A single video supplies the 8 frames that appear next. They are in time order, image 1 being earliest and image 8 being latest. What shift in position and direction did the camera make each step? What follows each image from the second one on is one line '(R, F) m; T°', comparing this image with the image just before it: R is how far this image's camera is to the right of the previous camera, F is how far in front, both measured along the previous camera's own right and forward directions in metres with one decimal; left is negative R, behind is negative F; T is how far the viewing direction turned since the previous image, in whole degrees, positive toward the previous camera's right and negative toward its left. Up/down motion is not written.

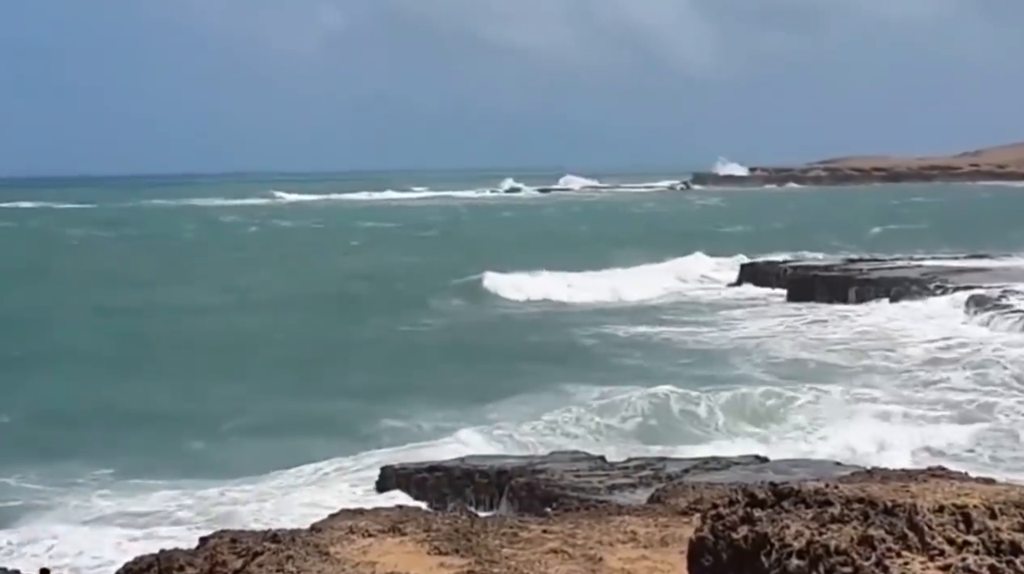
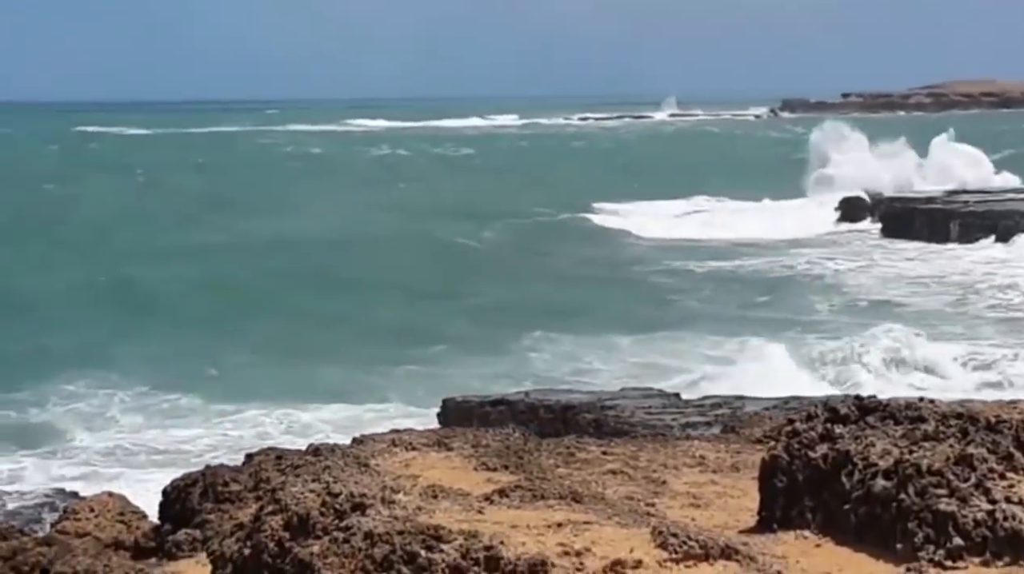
(+0.2, +1.1) m; -3°
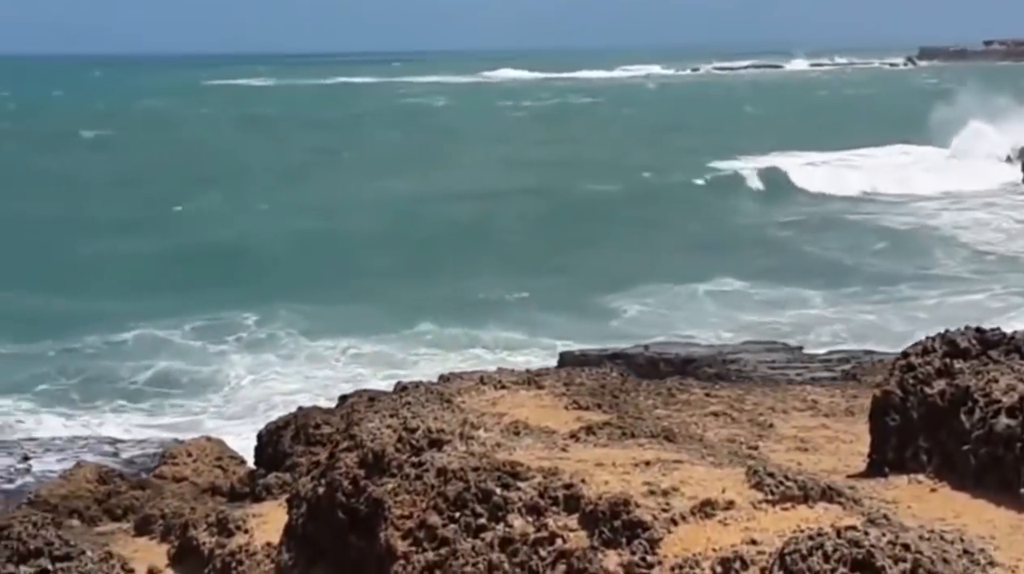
(+0.3, +0.8) m; -5°
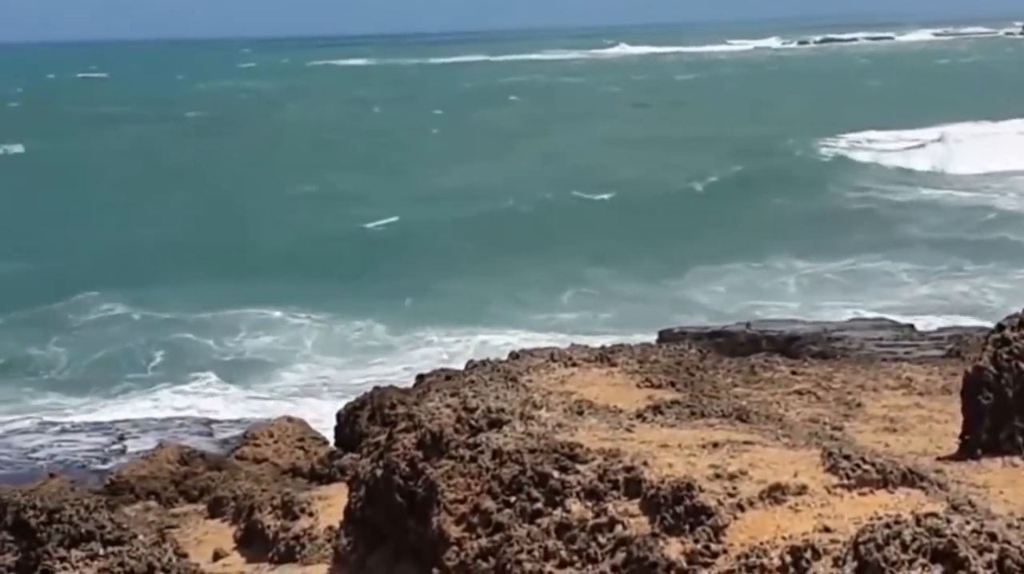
(+0.4, +0.6) m; -5°
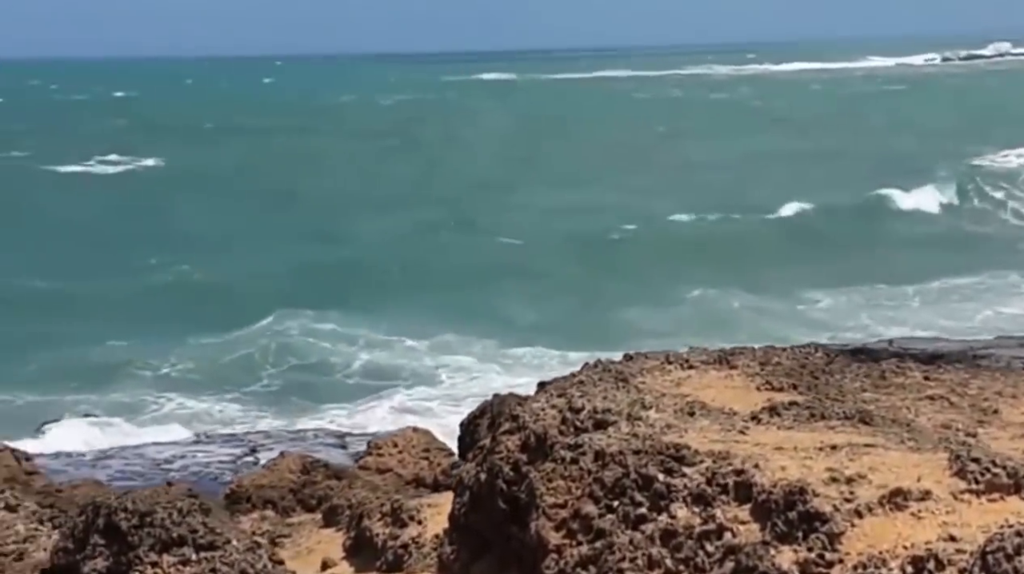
(+0.2, +0.5) m; -6°
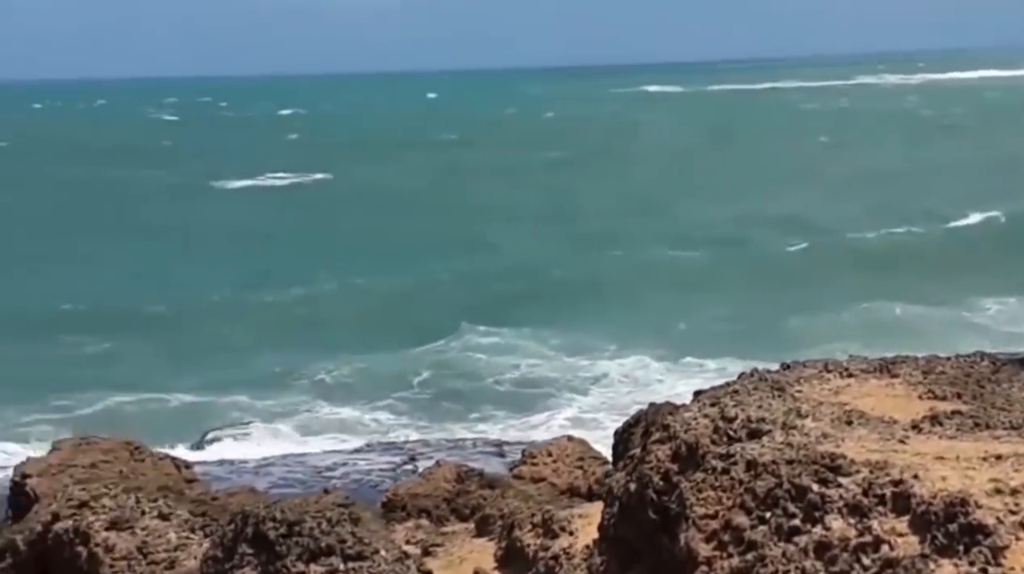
(+0.1, +0.1) m; -6°
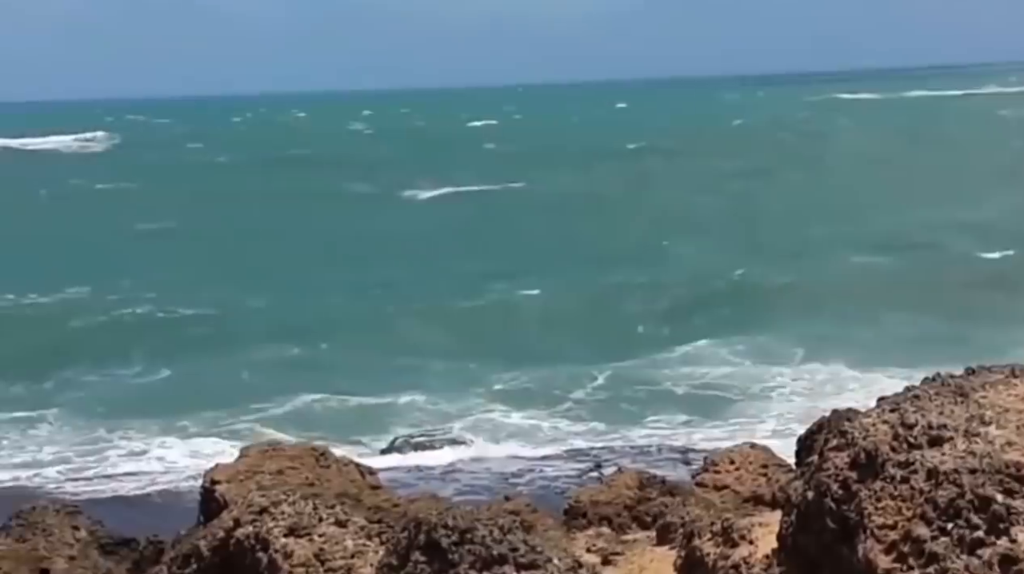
(+0.2, +0.1) m; -7°
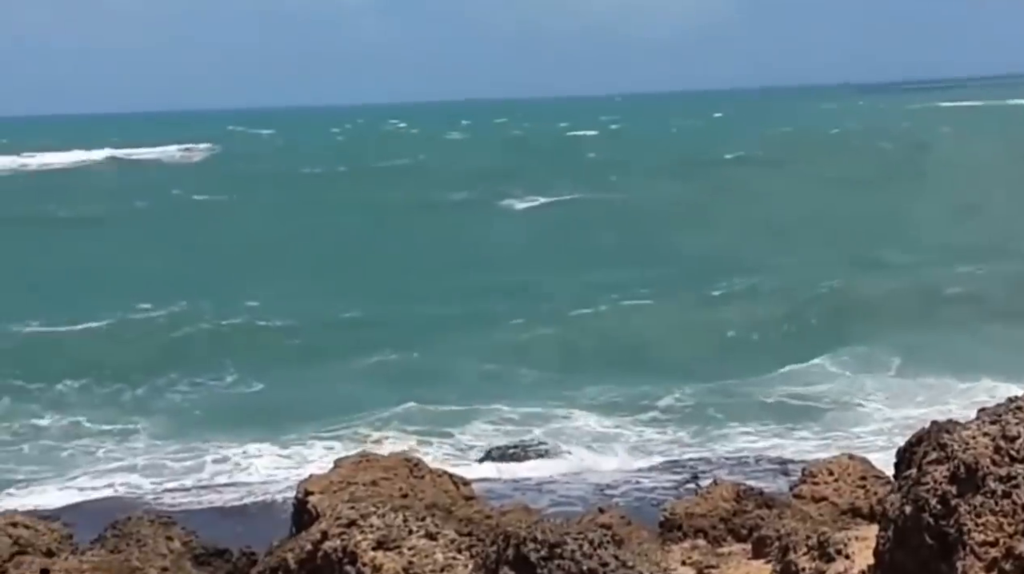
(+0.1, +0.1) m; -4°
